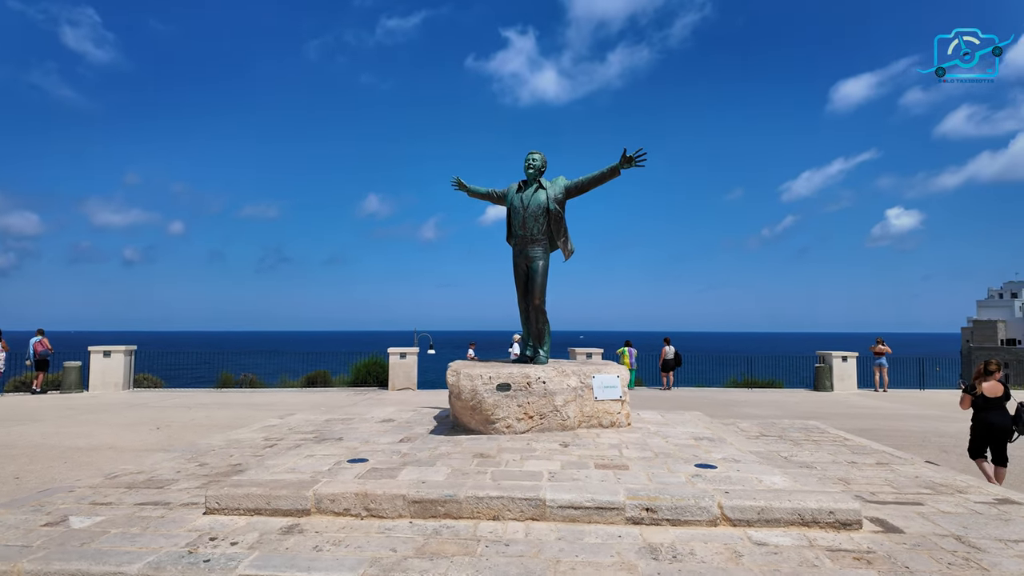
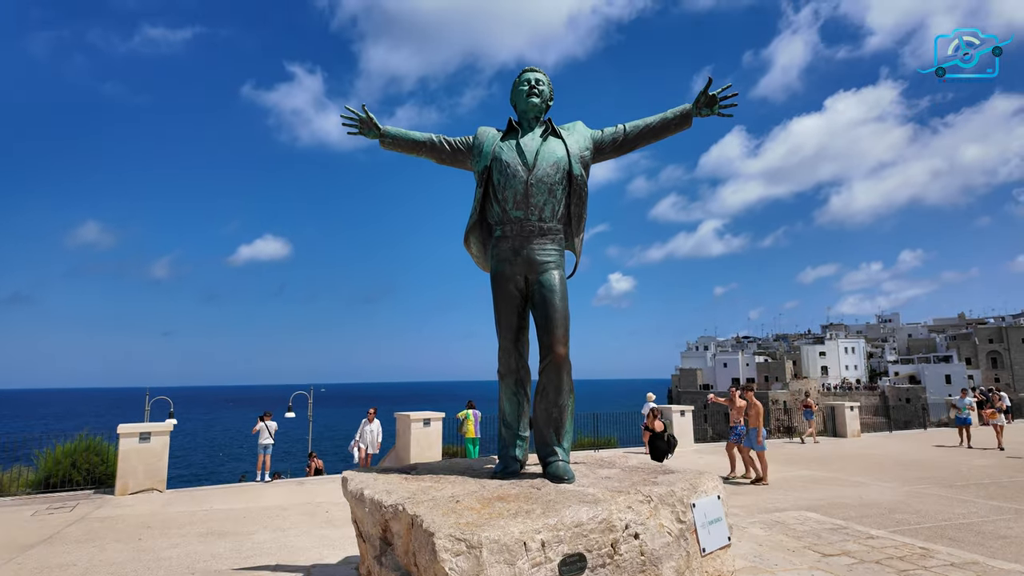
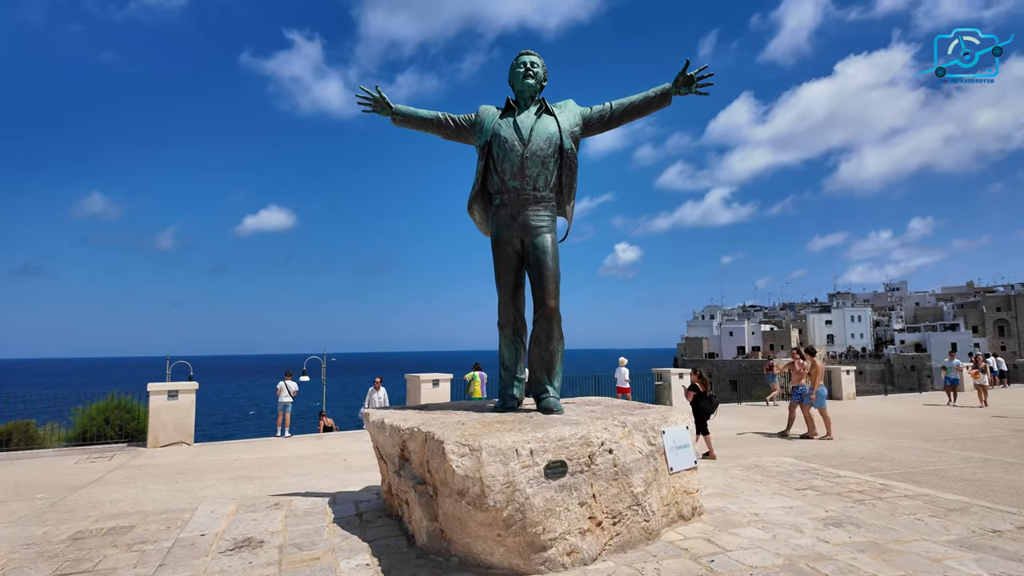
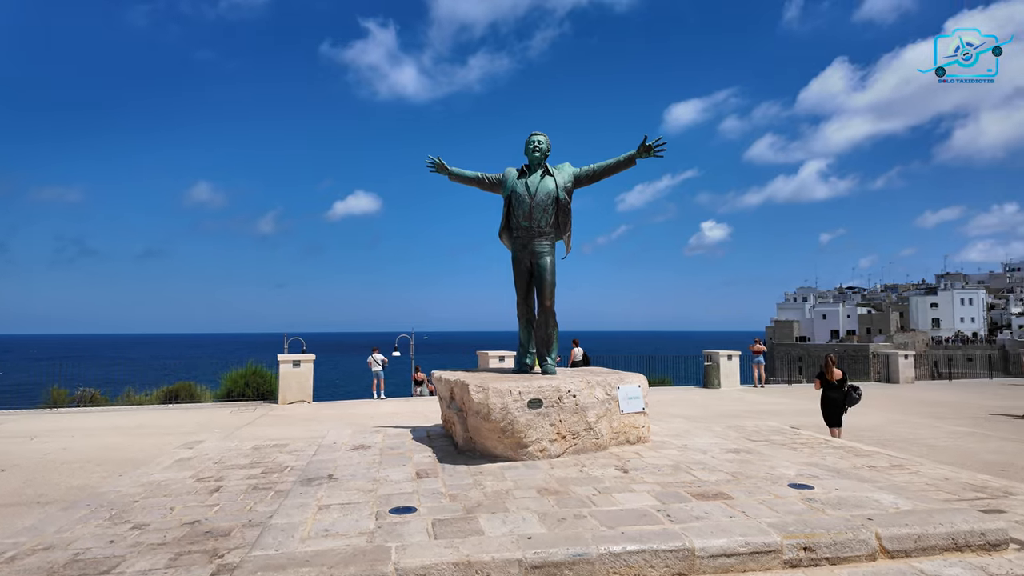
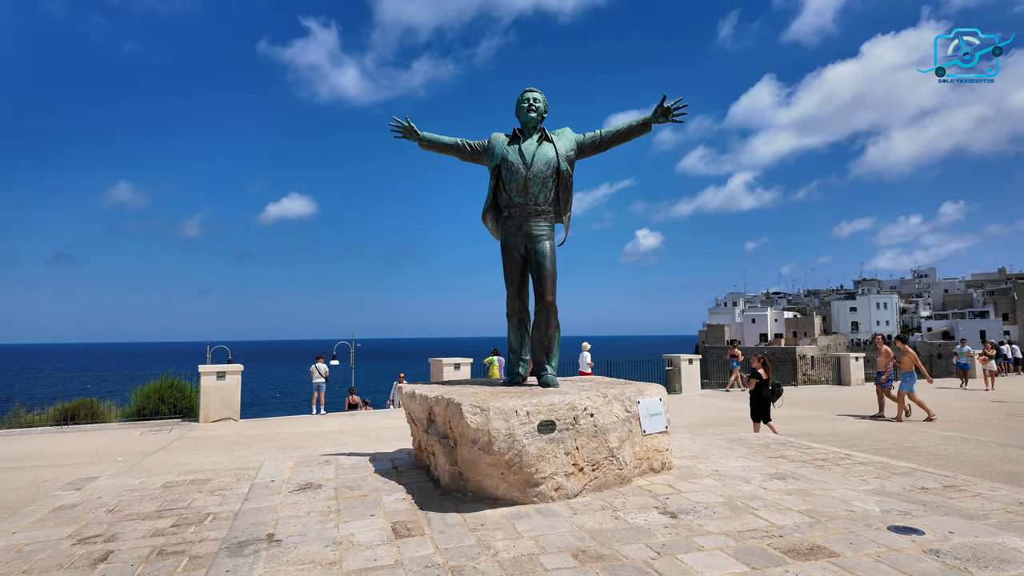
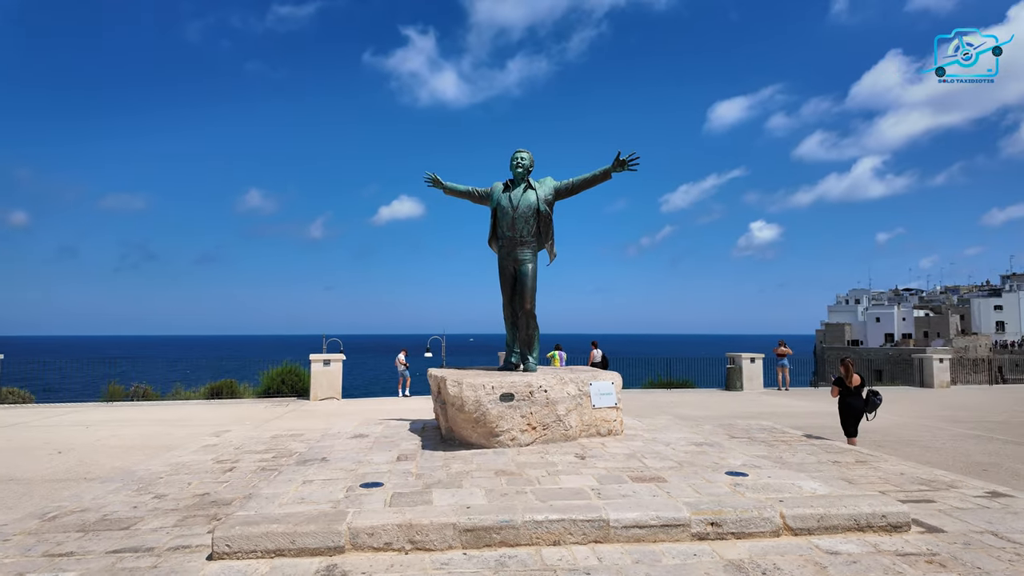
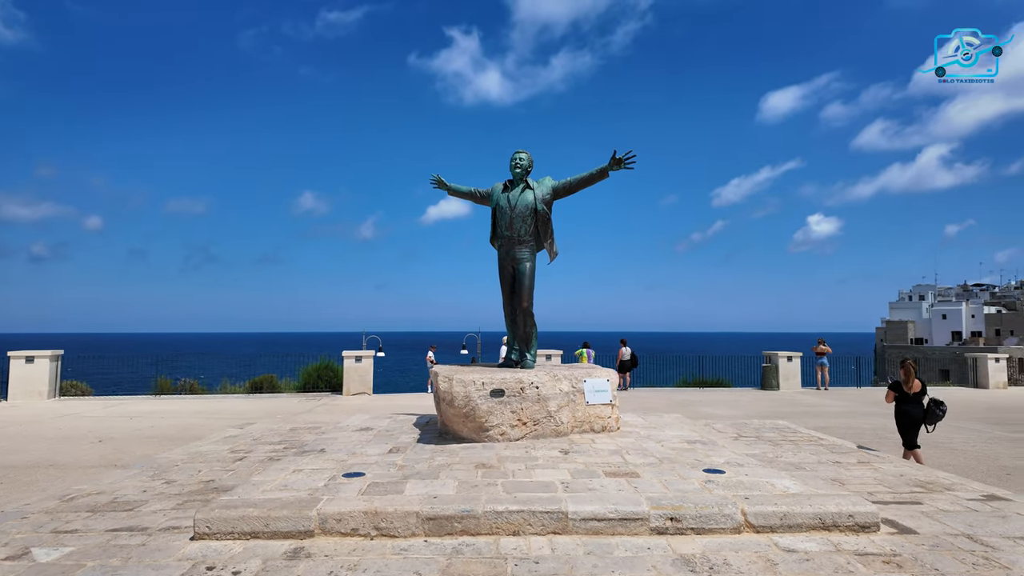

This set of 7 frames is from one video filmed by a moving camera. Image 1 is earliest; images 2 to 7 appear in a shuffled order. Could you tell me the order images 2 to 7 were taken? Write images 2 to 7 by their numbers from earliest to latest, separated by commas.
7, 6, 4, 5, 3, 2
